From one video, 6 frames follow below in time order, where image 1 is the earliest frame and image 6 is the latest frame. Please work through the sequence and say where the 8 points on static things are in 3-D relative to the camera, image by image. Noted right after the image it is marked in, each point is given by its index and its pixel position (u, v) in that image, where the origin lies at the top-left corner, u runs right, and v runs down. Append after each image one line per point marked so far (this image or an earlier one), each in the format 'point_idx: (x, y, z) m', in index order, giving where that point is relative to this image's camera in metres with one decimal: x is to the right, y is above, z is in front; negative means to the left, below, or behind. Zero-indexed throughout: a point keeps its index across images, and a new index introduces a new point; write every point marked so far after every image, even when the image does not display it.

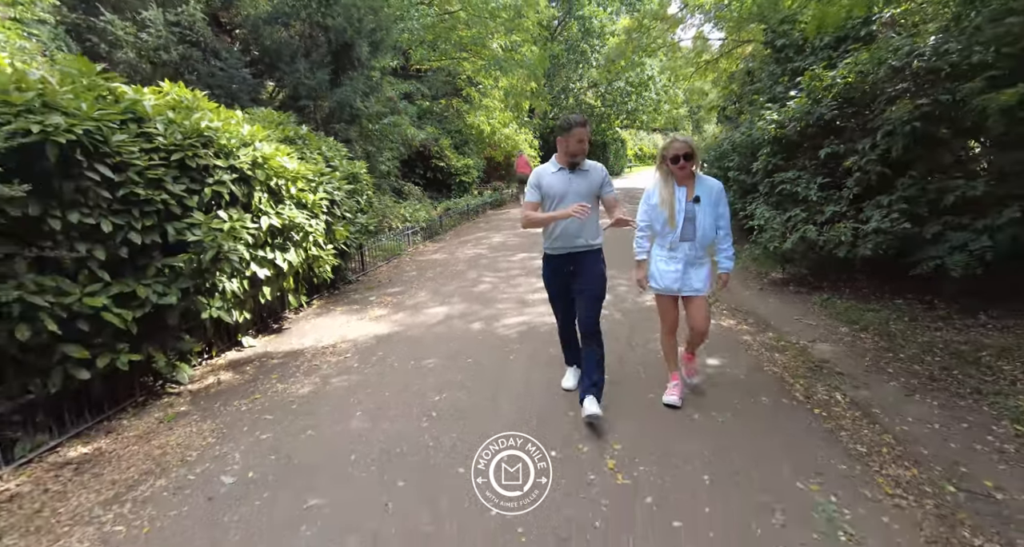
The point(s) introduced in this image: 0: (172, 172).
0: (-2.5, +0.8, +4.1) m
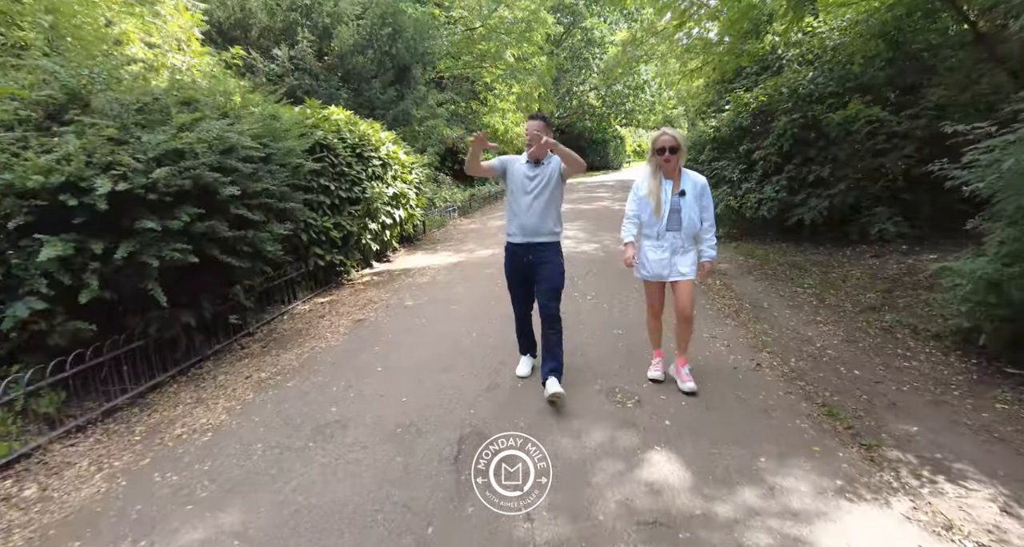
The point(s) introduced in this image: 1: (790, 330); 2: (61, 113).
0: (-2.1, +1.7, +7.4) m
1: (+2.8, -0.6, +5.2) m
2: (-3.4, +1.2, +3.9) m
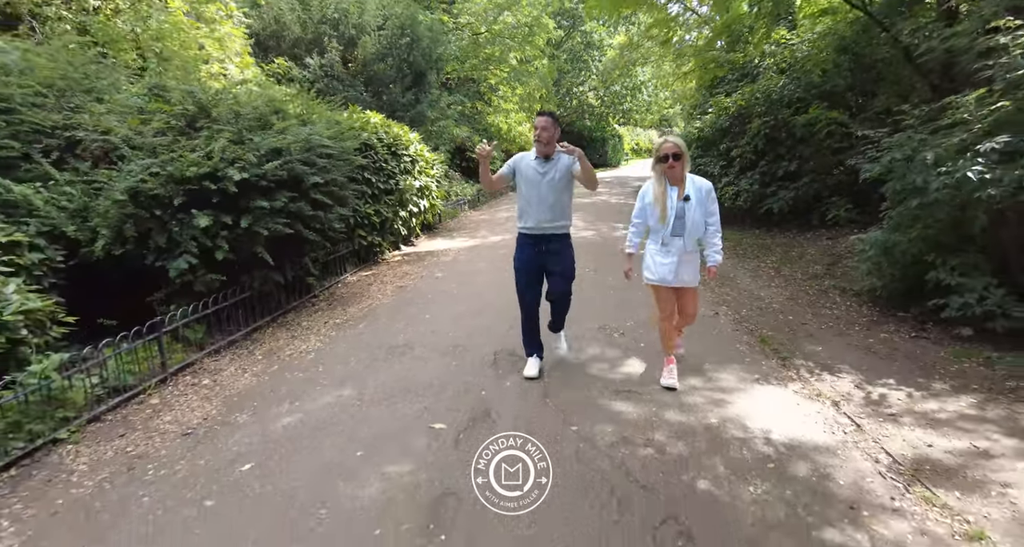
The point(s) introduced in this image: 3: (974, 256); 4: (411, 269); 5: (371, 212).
0: (-2.0, +2.0, +8.8) m
1: (+3.0, -0.2, +6.6) m
2: (-3.2, +1.5, +5.2) m
3: (+4.1, +0.2, +4.5) m
4: (-1.6, +0.1, +8.1) m
5: (-2.2, +0.9, +8.0) m
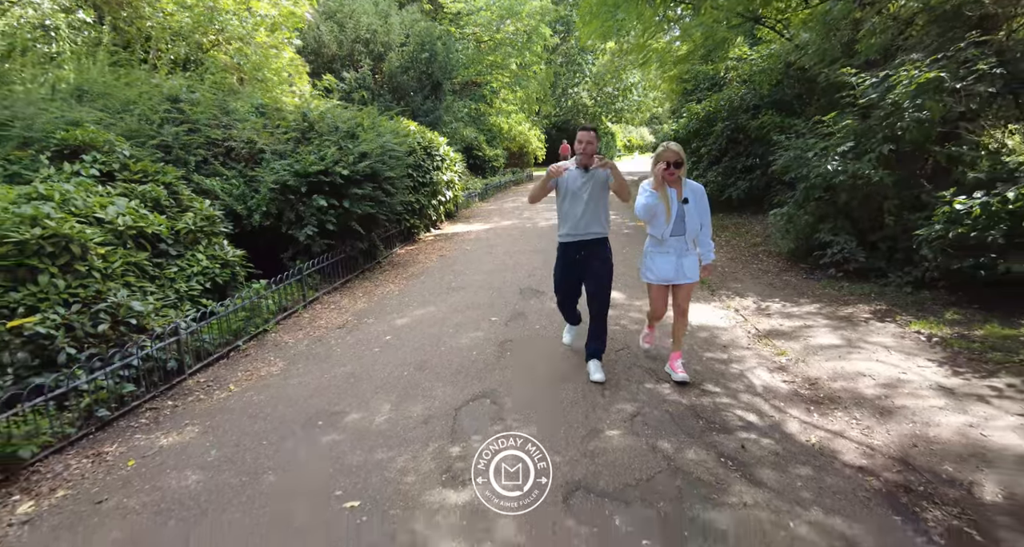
0: (-1.8, +2.5, +10.9) m
1: (+3.2, +0.3, +8.8) m
2: (-2.9, +2.0, +7.3) m
3: (+4.3, +0.7, +6.8) m
4: (-1.4, +0.6, +10.3) m
5: (-1.9, +1.4, +10.1) m
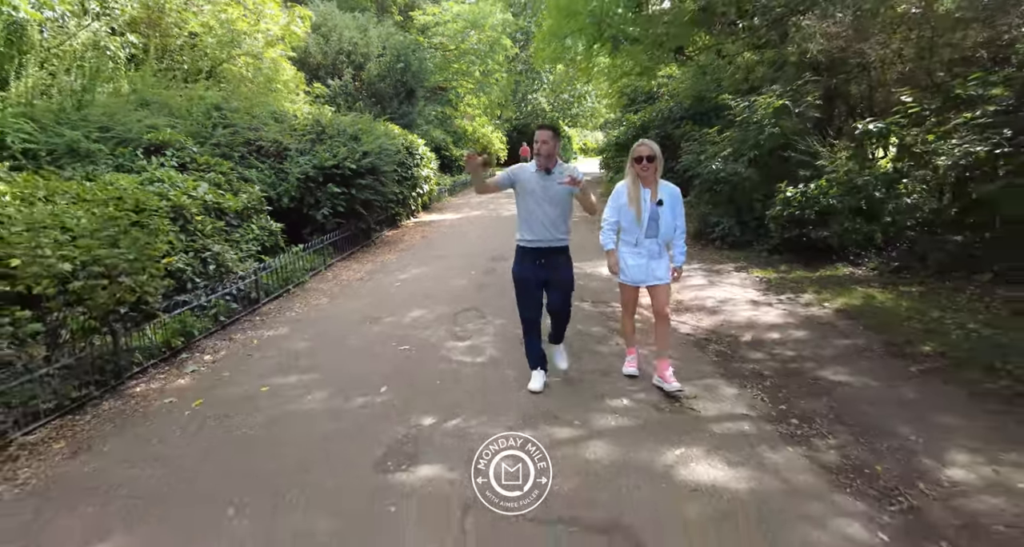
0: (-2.6, +3.0, +12.8) m
1: (+2.6, +0.8, +11.1) m
2: (-3.5, +2.5, +9.2) m
3: (+3.8, +1.2, +9.1) m
4: (-2.1, +1.0, +12.3) m
5: (-2.7, +1.9, +12.0) m
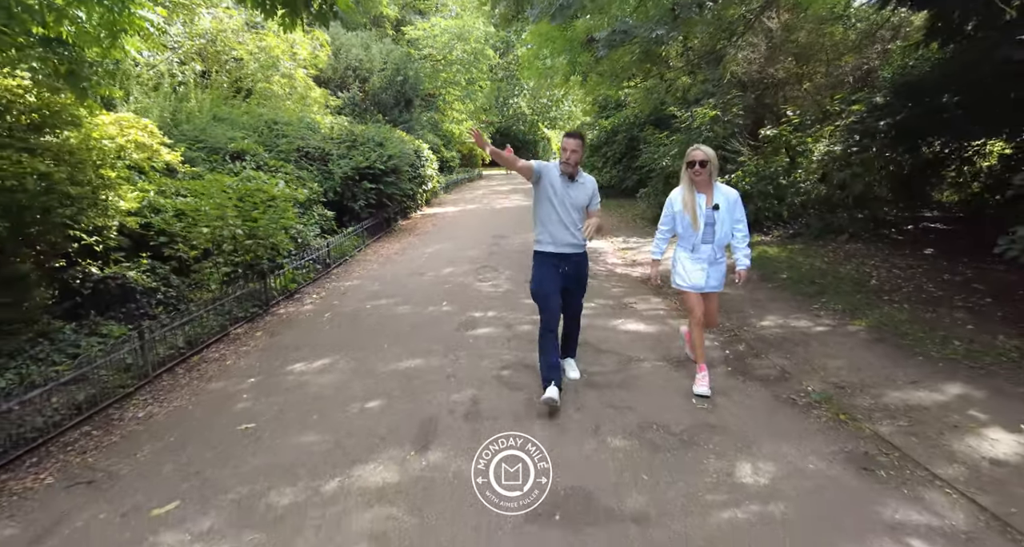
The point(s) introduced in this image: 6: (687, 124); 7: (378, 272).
0: (-2.8, +3.4, +15.0) m
1: (+2.4, +1.3, +13.5) m
2: (-3.6, +2.9, +11.3) m
3: (+3.7, +1.7, +11.5) m
4: (-2.3, +1.5, +14.5) m
5: (-2.9, +2.3, +14.2) m
6: (+3.9, +3.4, +11.6) m
7: (-2.1, 0.0, +7.9) m
